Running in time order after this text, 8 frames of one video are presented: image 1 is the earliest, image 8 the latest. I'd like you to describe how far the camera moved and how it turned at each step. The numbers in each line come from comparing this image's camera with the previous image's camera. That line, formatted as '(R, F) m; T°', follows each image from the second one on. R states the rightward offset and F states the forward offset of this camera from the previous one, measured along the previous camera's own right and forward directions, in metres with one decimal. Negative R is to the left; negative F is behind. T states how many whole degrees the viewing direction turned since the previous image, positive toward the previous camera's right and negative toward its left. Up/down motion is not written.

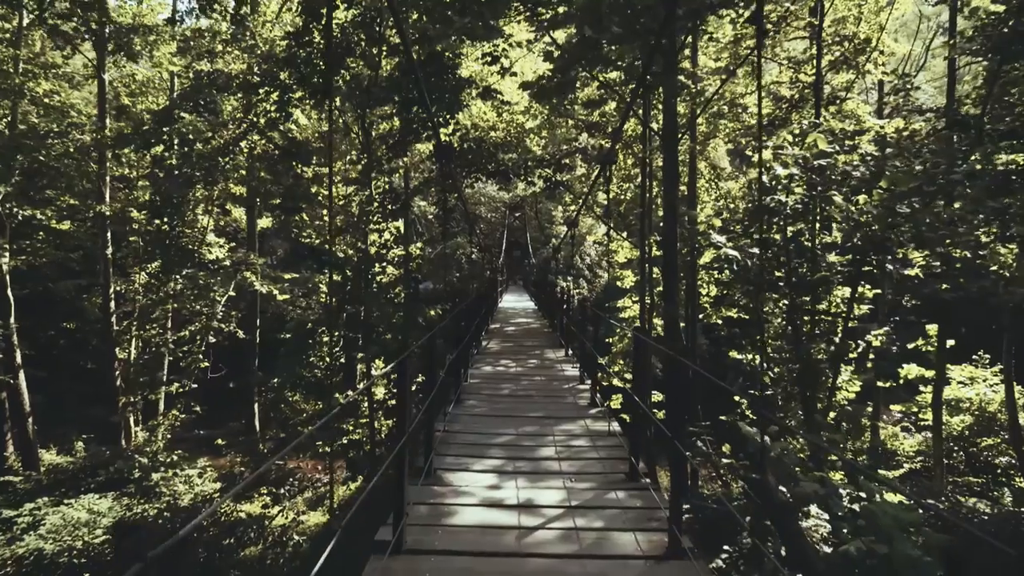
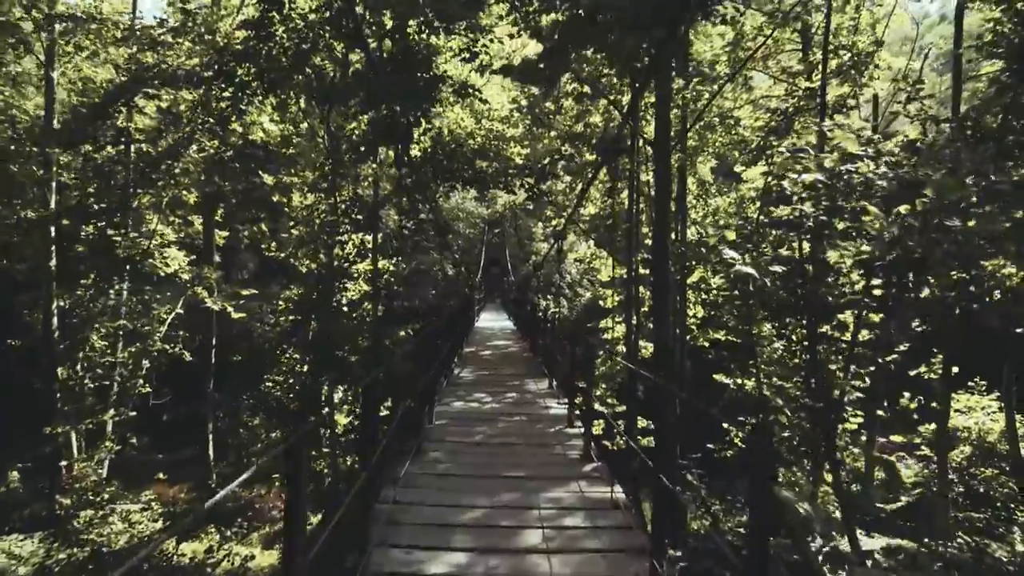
(0.0, +0.6) m; +2°
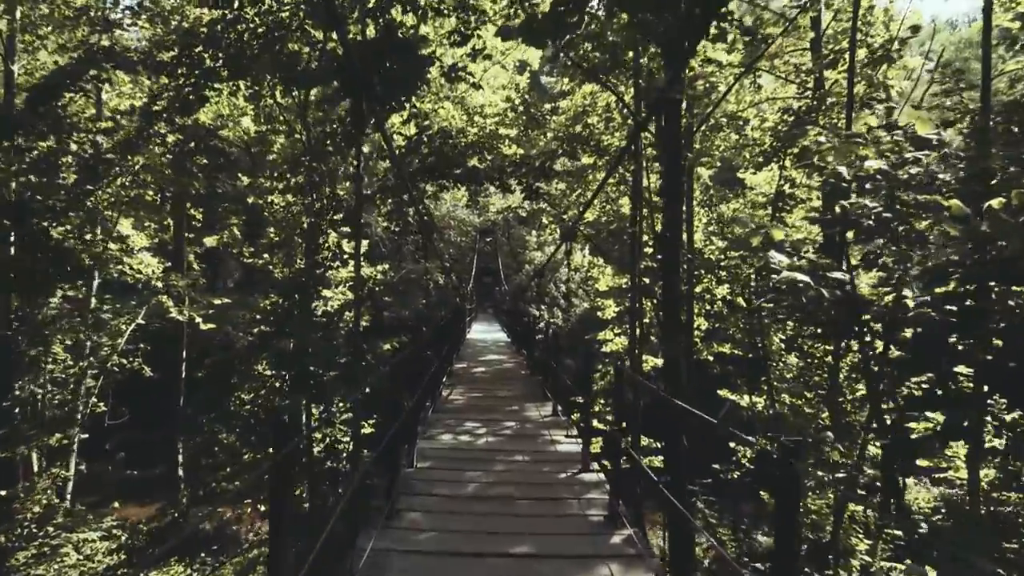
(0.0, +0.6) m; +1°
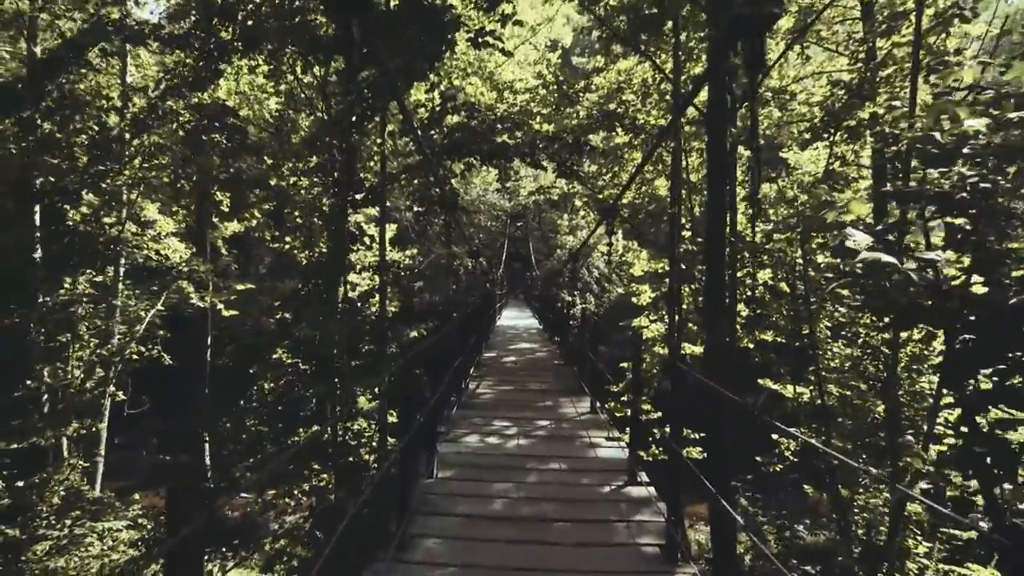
(0.0, +0.3) m; -2°
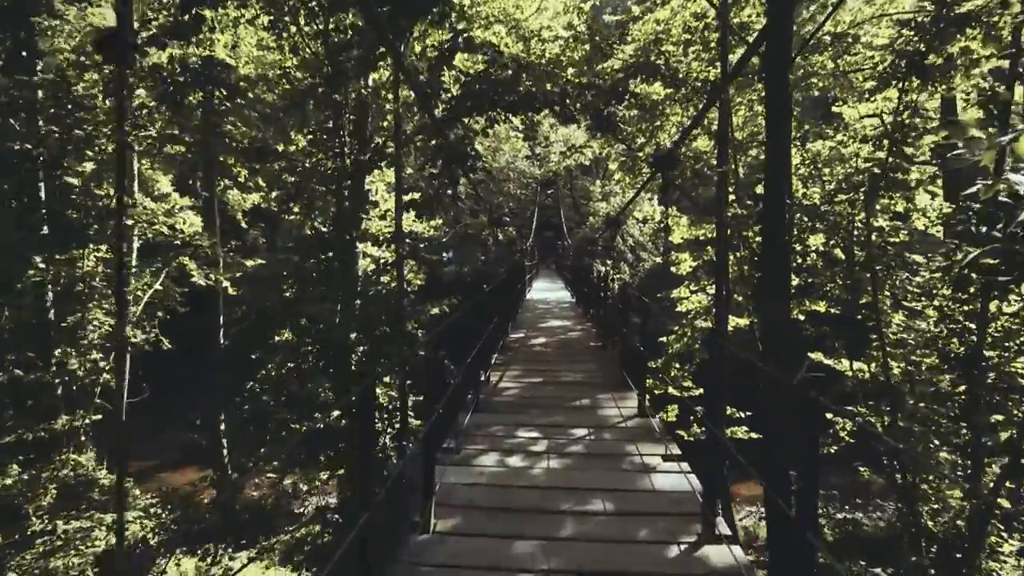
(0.0, +0.6) m; -3°
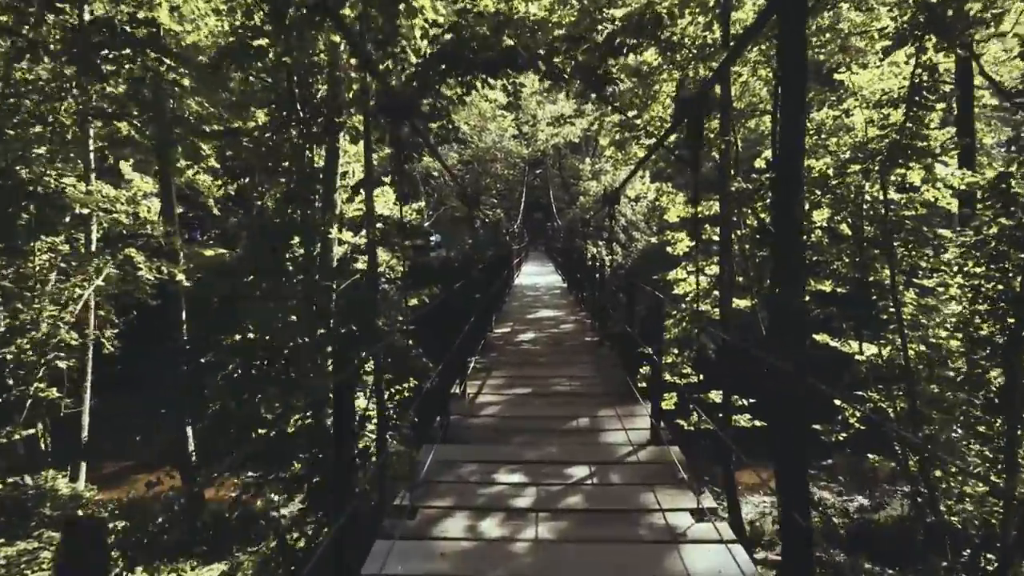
(0.0, +0.6) m; +1°
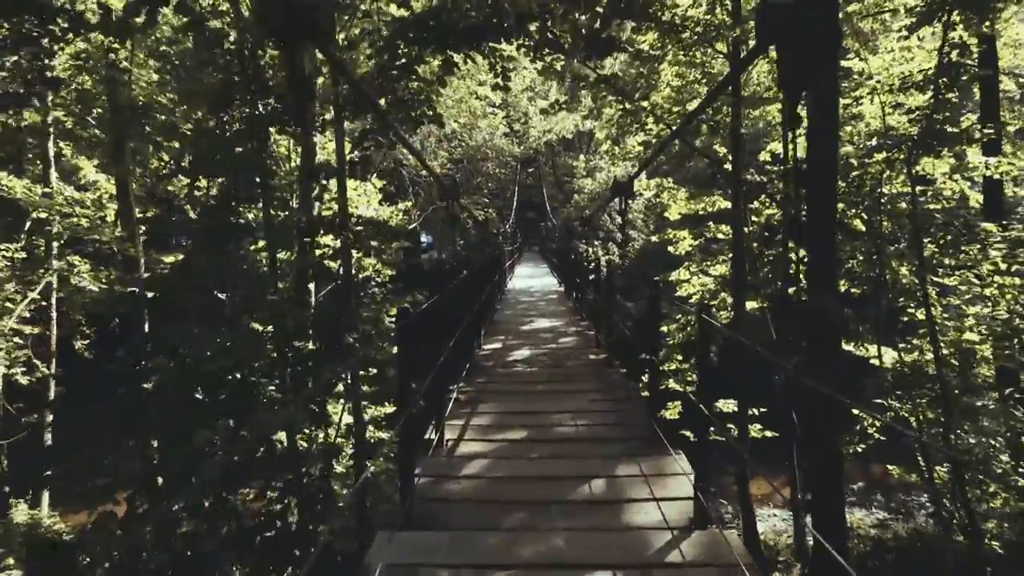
(0.0, +0.6) m; 0°
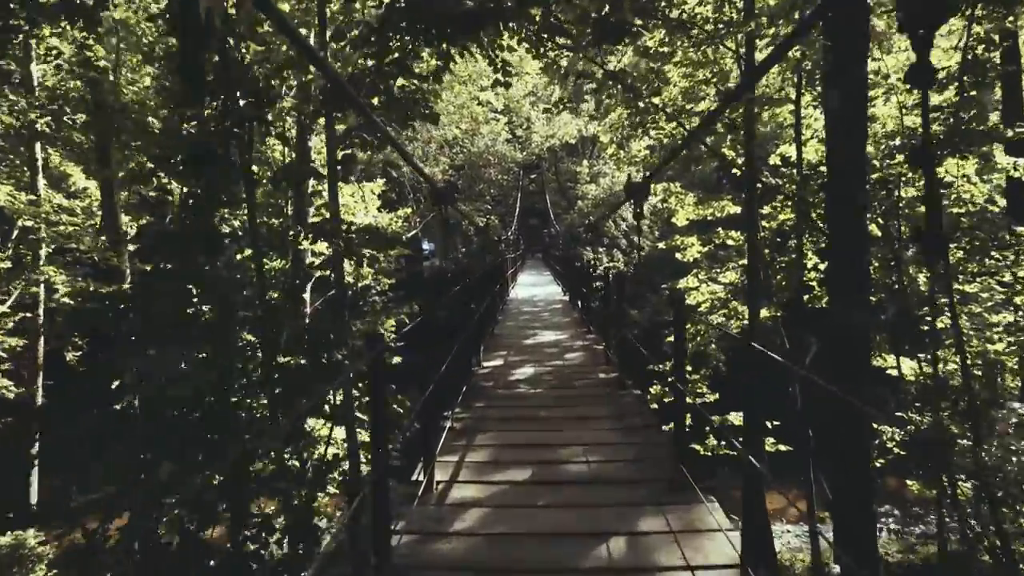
(0.0, +0.3) m; 0°
